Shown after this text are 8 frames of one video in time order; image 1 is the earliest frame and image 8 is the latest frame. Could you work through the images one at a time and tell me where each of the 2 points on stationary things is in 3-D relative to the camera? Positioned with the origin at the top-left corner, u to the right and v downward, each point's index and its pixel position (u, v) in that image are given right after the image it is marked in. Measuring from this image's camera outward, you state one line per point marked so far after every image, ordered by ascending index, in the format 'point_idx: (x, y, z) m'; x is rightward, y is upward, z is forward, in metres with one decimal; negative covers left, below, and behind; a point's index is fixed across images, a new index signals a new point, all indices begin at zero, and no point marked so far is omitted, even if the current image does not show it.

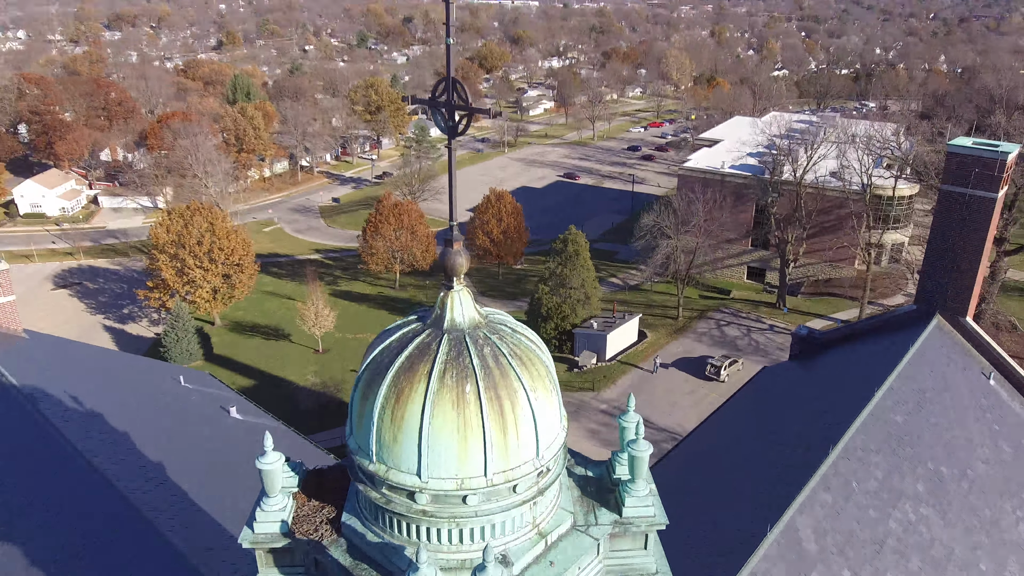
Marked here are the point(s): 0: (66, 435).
0: (-5.1, -1.8, +8.4) m
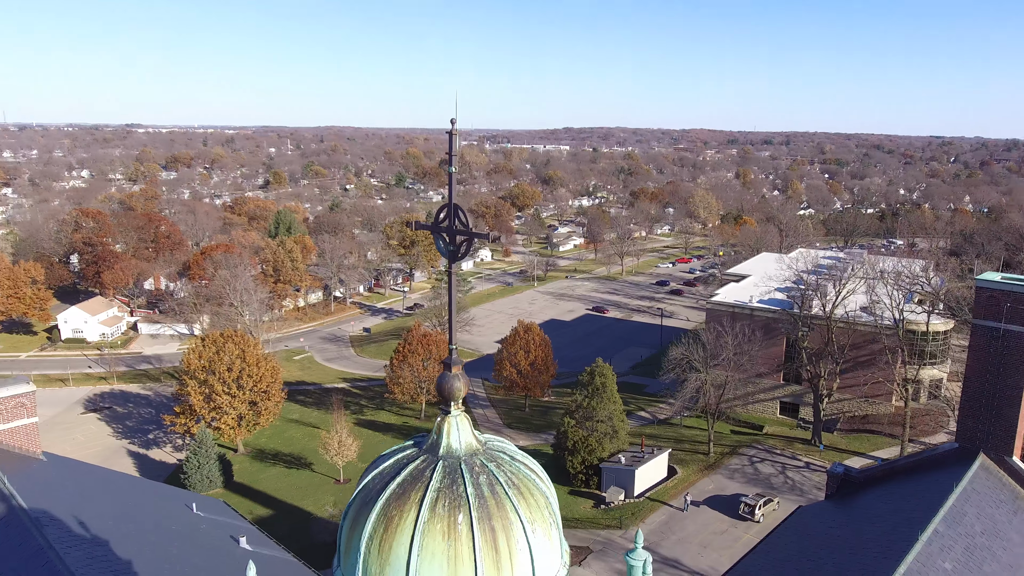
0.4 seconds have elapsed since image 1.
0: (-4.9, -3.0, +8.2) m
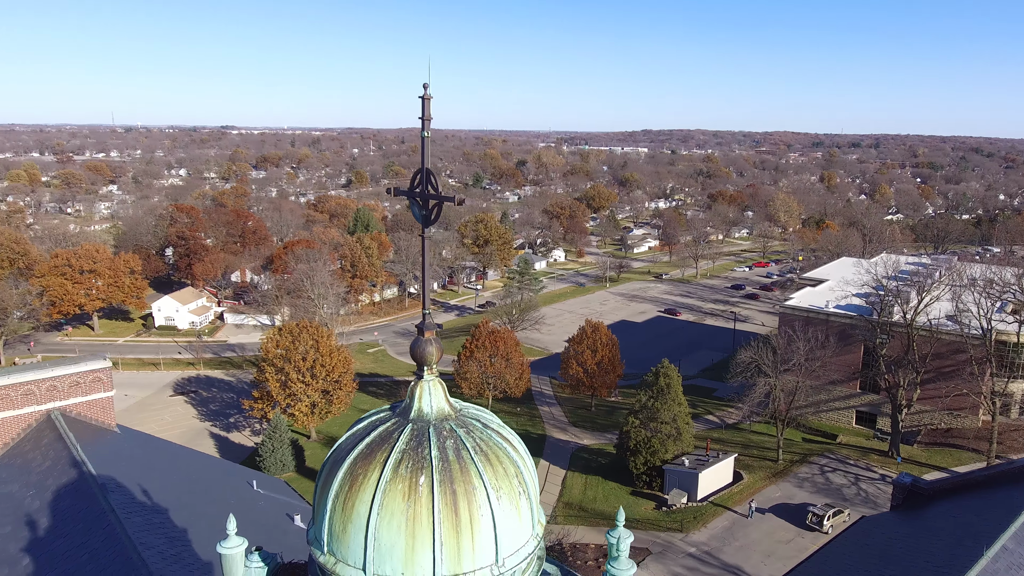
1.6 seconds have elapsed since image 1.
0: (-4.6, -2.7, +8.7) m
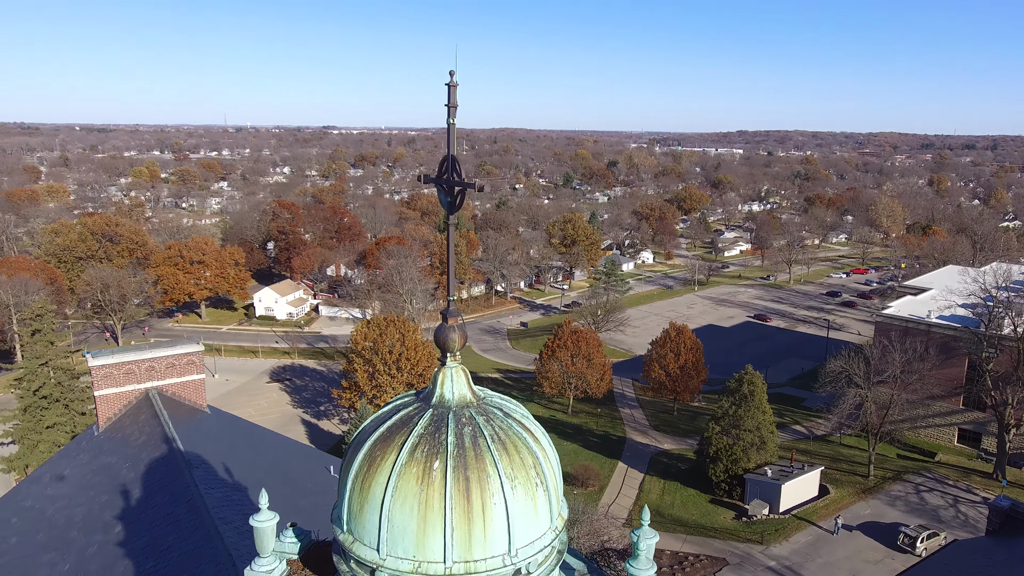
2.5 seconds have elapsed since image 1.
0: (-3.8, -2.5, +9.3) m
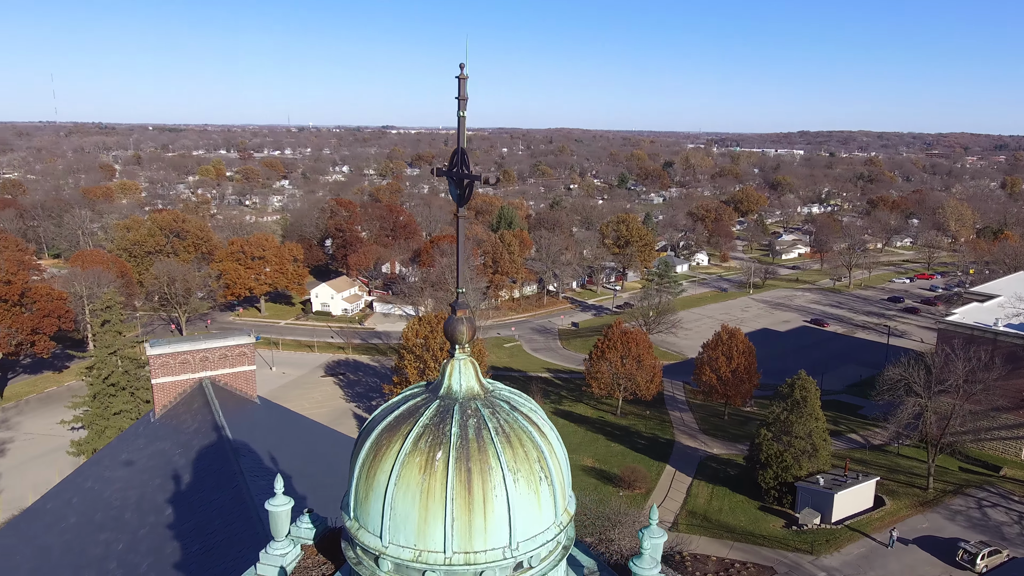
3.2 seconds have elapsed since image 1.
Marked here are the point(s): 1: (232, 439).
0: (-3.4, -2.5, +9.7) m
1: (-4.1, -2.2, +11.0) m
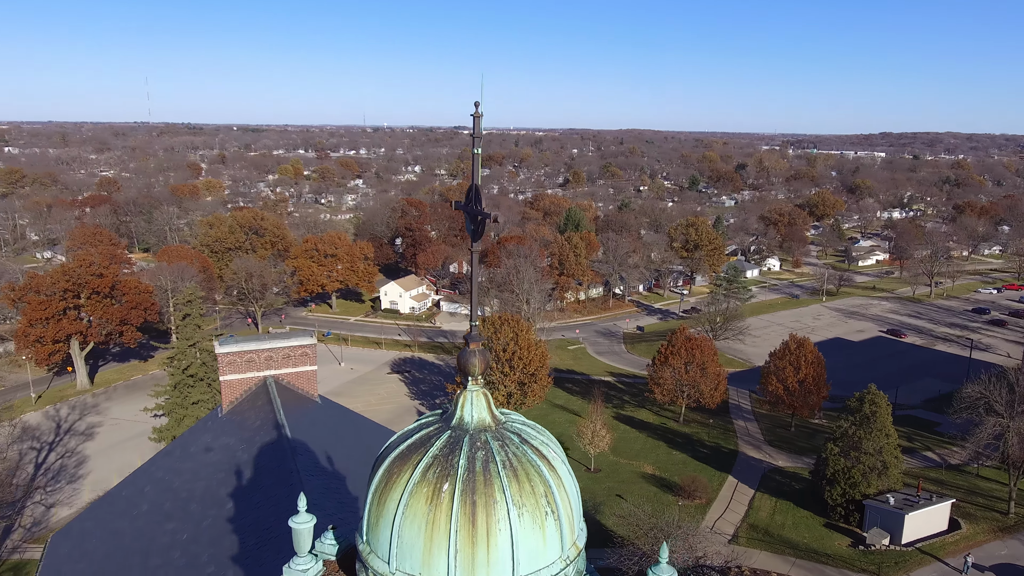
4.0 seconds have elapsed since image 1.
0: (-2.8, -2.5, +10.0) m
1: (-3.4, -2.3, +11.5) m
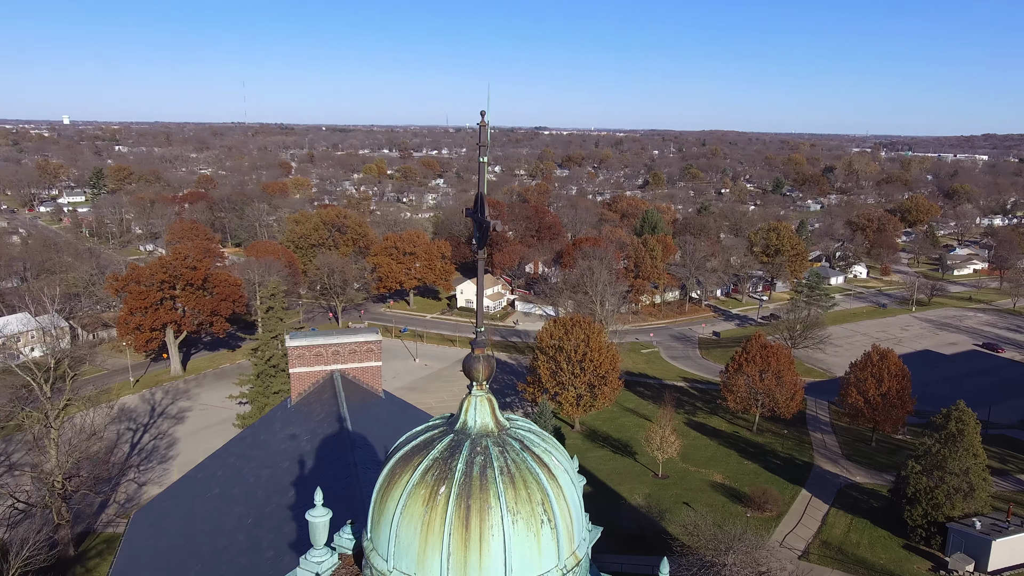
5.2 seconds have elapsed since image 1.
0: (-2.1, -2.5, +10.4) m
1: (-2.5, -2.3, +11.9) m
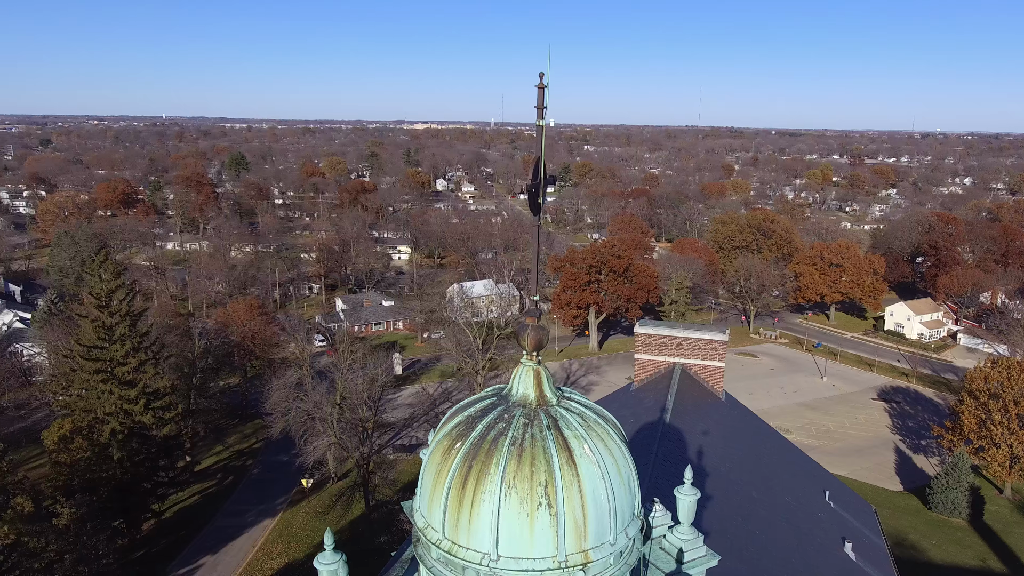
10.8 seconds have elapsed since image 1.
0: (-1.8, -2.3, +10.3) m
1: (-2.2, -2.1, +11.8) m
